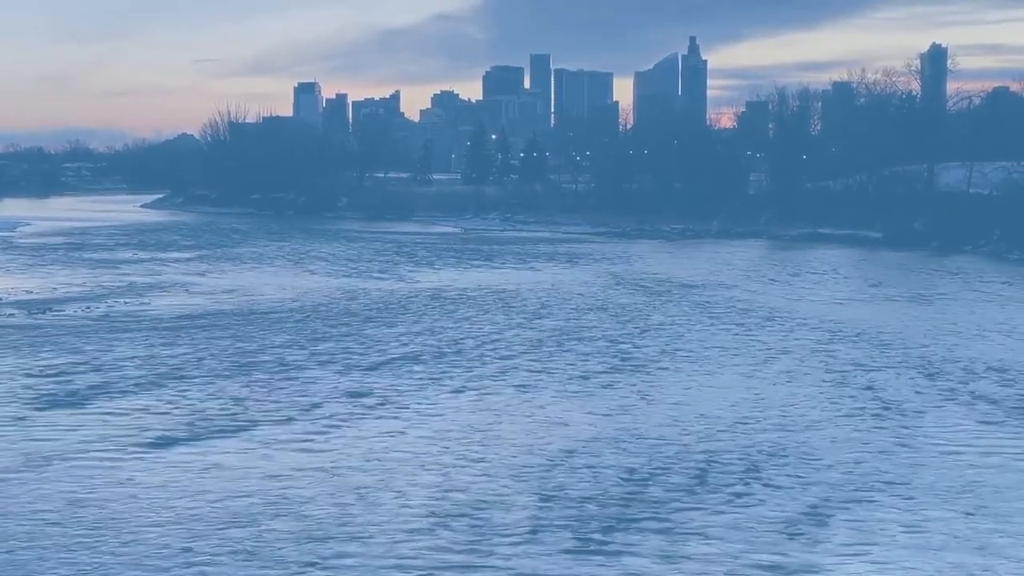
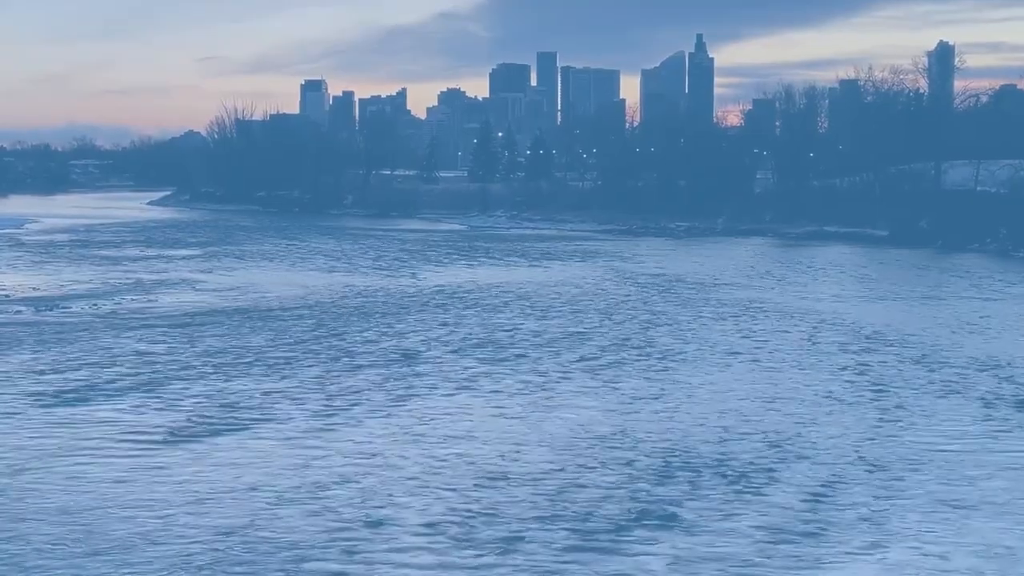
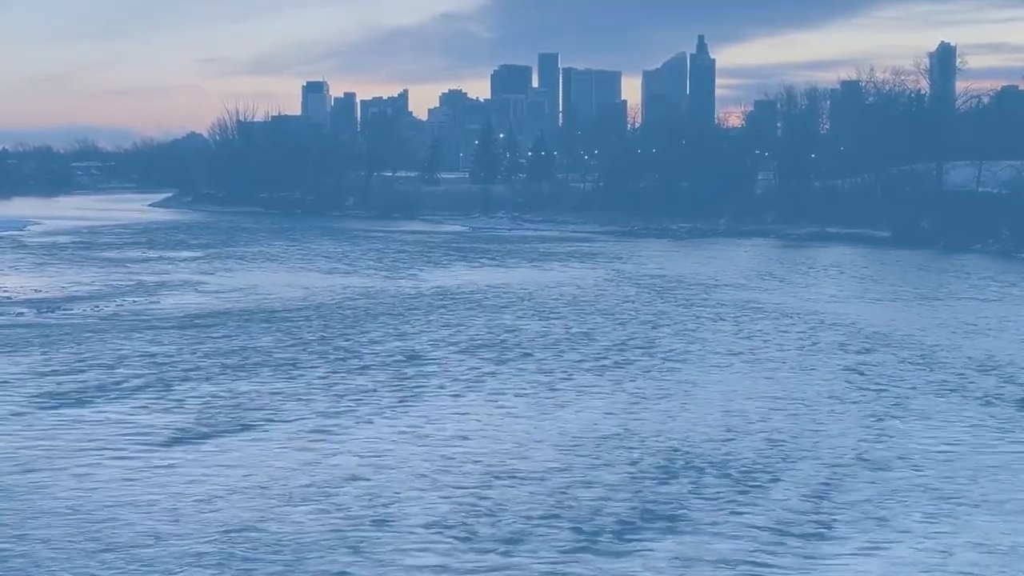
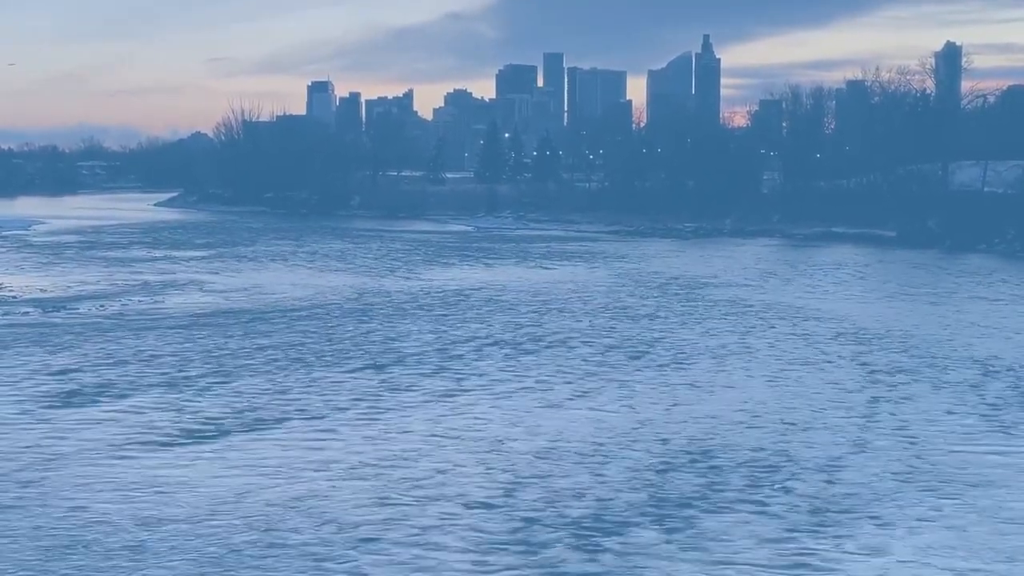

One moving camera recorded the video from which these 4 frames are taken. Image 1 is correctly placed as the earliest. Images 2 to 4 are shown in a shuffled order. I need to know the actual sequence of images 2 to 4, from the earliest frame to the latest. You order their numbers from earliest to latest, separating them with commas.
2, 3, 4
